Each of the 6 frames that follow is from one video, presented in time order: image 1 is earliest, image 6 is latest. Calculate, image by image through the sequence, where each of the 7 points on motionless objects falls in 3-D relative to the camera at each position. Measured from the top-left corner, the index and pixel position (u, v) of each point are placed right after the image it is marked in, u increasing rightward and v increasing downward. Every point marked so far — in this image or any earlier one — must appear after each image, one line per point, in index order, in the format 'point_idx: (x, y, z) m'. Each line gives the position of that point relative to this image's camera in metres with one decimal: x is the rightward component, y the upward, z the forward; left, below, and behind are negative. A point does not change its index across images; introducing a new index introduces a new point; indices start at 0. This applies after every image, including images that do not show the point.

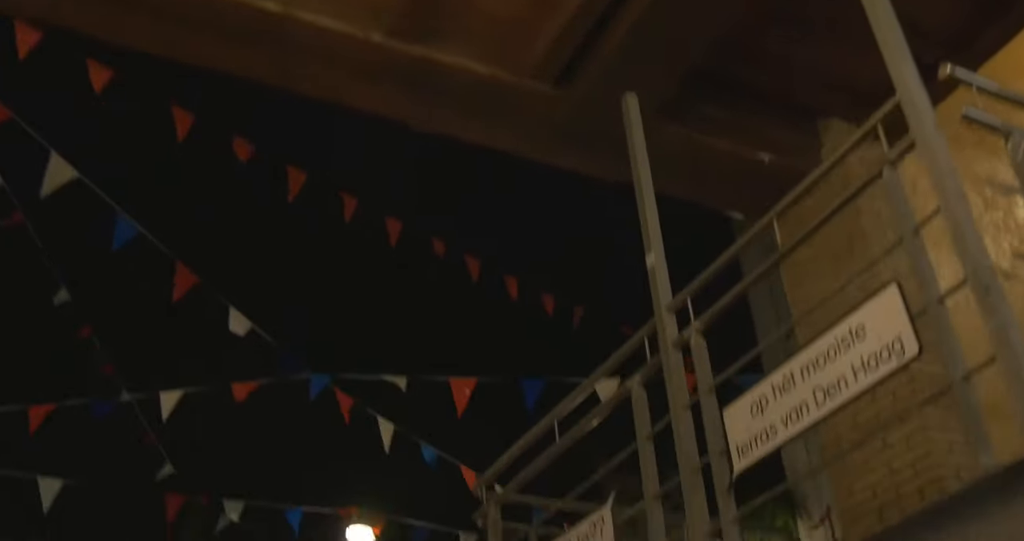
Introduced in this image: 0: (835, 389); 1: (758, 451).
0: (+0.9, -0.2, +2.9) m
1: (+0.7, -0.4, +3.2) m
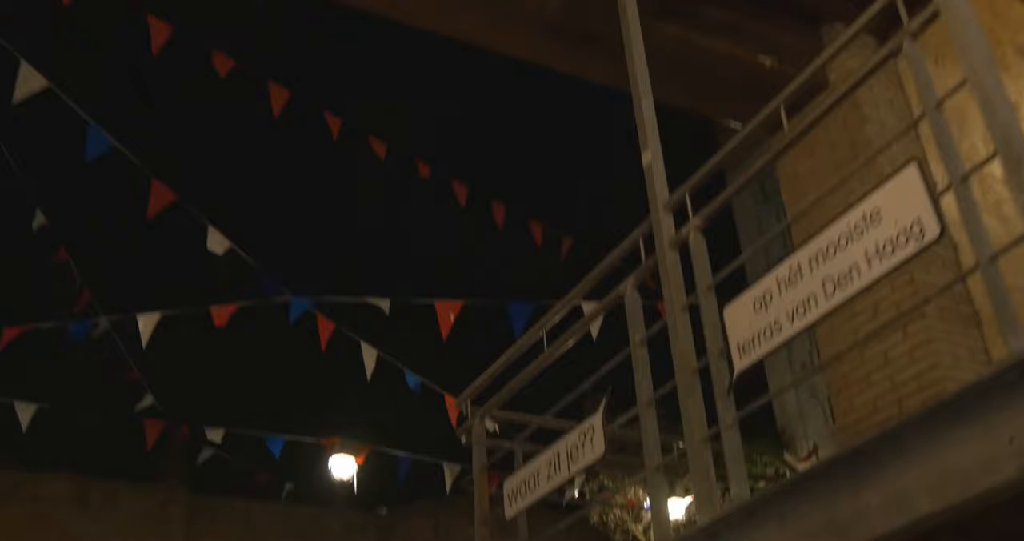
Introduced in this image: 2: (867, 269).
0: (+0.7, 0.0, +2.4) m
1: (+0.6, -0.2, +2.7) m
2: (+0.8, 0.0, +2.4) m
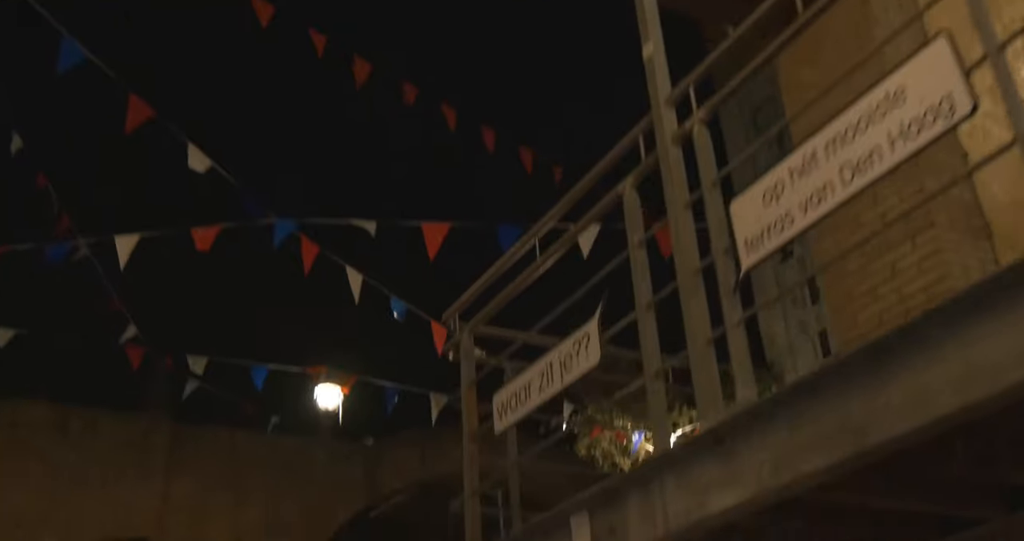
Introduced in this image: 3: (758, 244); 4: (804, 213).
0: (+0.7, +0.2, +2.3) m
1: (+0.6, +0.1, +2.5) m
2: (+0.7, +0.2, +2.2) m
3: (+0.6, +0.1, +2.5) m
4: (+0.6, +0.1, +2.4) m
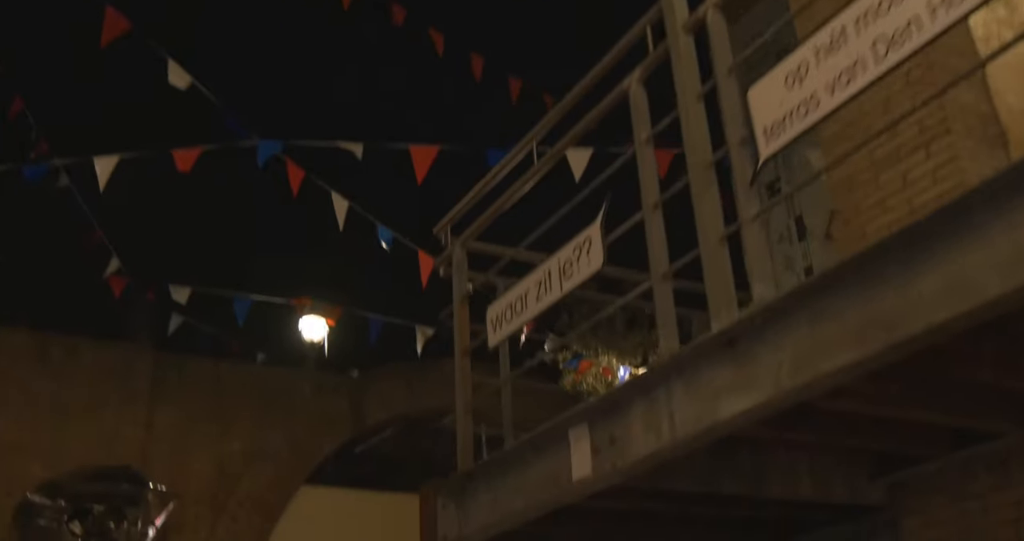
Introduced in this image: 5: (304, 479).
0: (+0.7, +0.4, +2.1) m
1: (+0.6, +0.3, +2.3) m
2: (+0.8, +0.4, +2.0) m
3: (+0.6, +0.3, +2.4) m
4: (+0.6, +0.4, +2.2) m
5: (-1.4, -1.4, +7.4) m
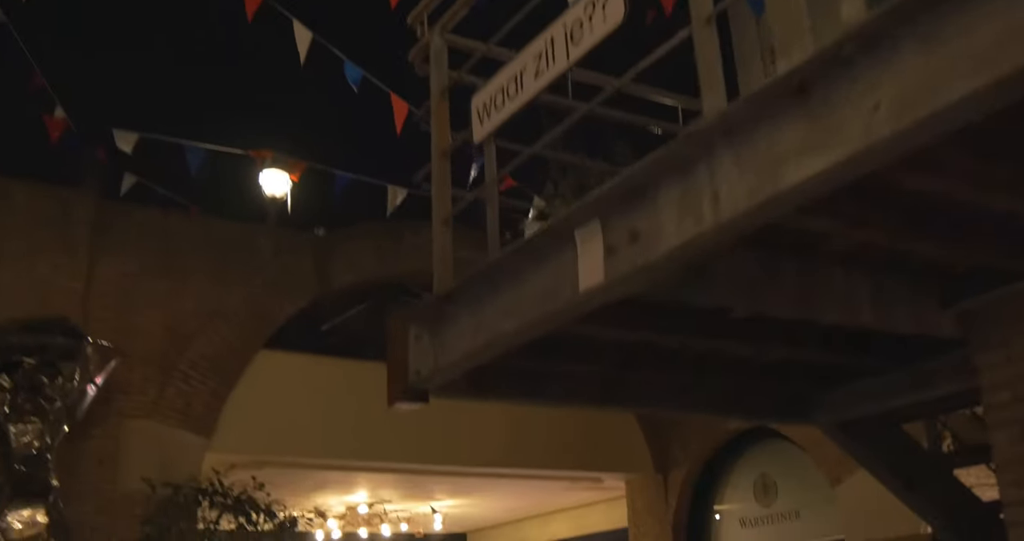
0: (+0.7, +0.8, +1.4) m
1: (+0.6, +0.7, +1.7) m
2: (+0.8, +0.9, +1.4) m
3: (+0.6, +0.7, +1.7) m
4: (+0.7, +0.8, +1.6) m
5: (-1.5, -0.4, +6.8) m
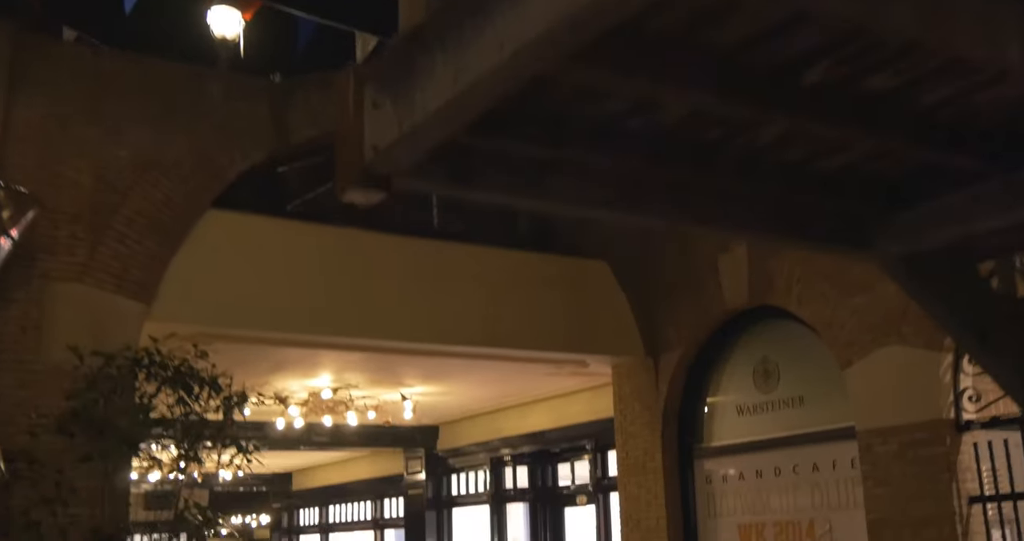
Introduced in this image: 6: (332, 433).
0: (+0.8, +1.2, +0.6) m
1: (+0.6, +1.1, +0.9) m
2: (+0.8, +1.2, +0.6) m
3: (+0.6, +1.1, +0.9) m
4: (+0.7, +1.1, +0.8) m
5: (-1.6, +0.4, +6.1) m
6: (-1.7, -1.5, +10.5) m
